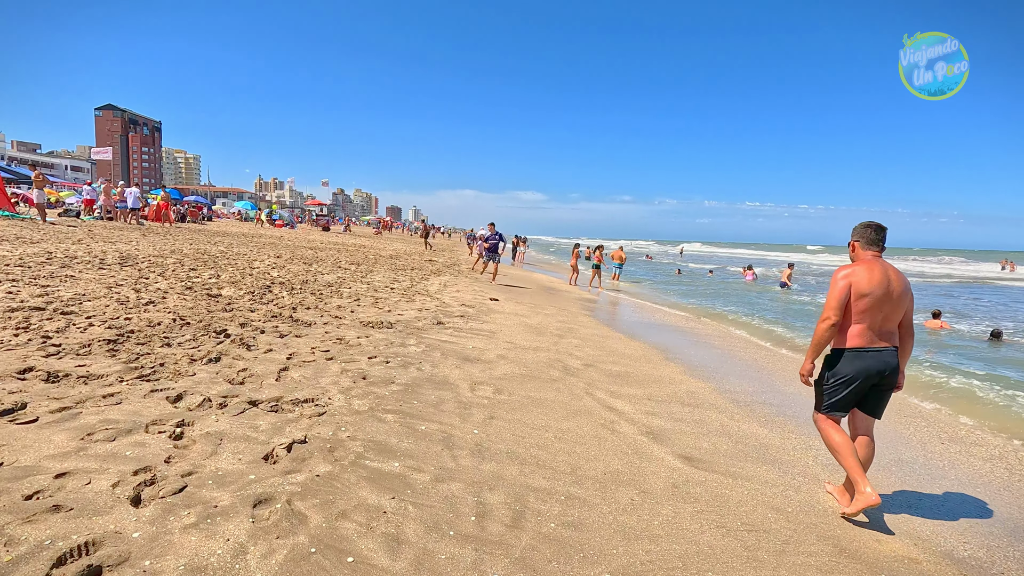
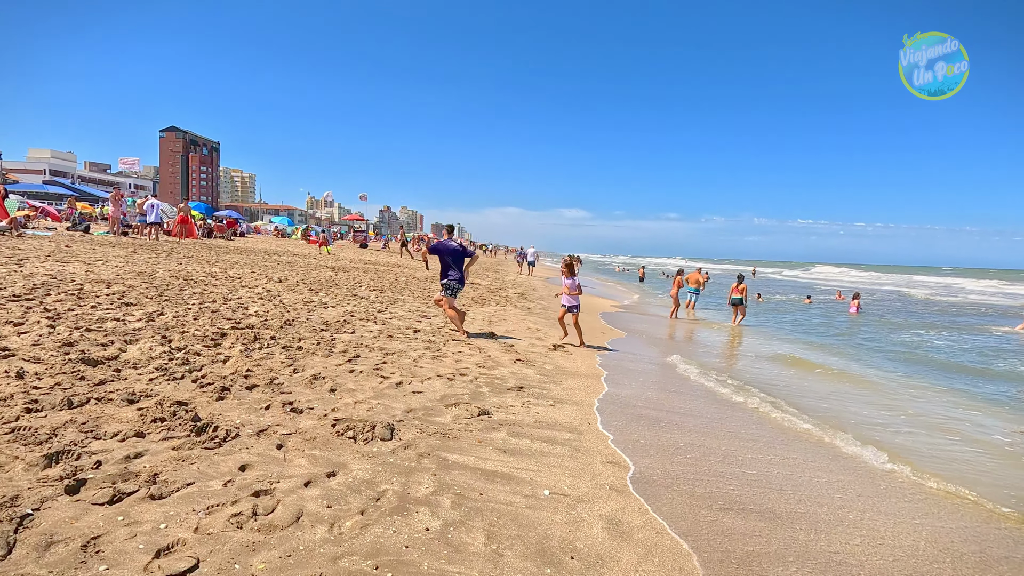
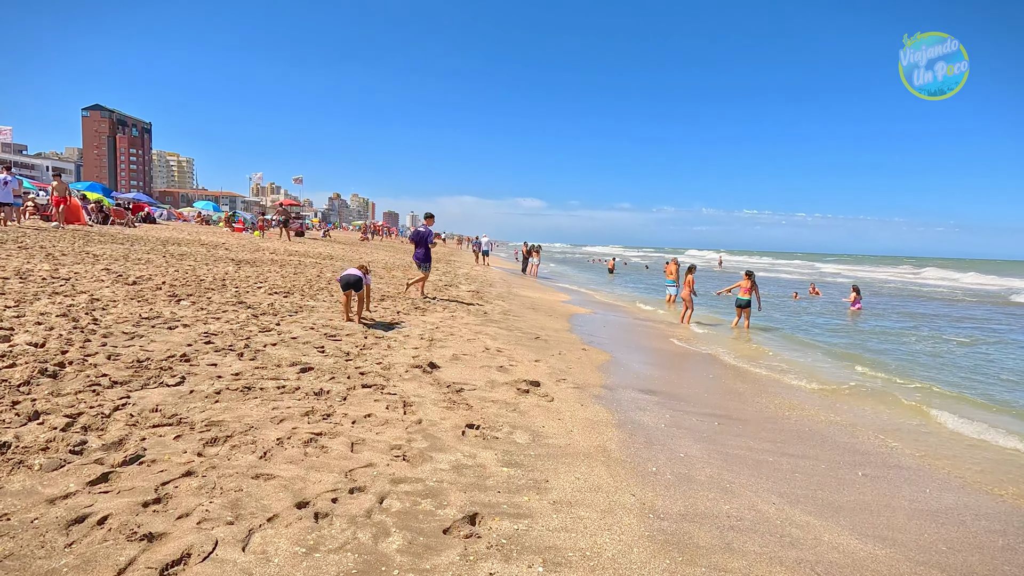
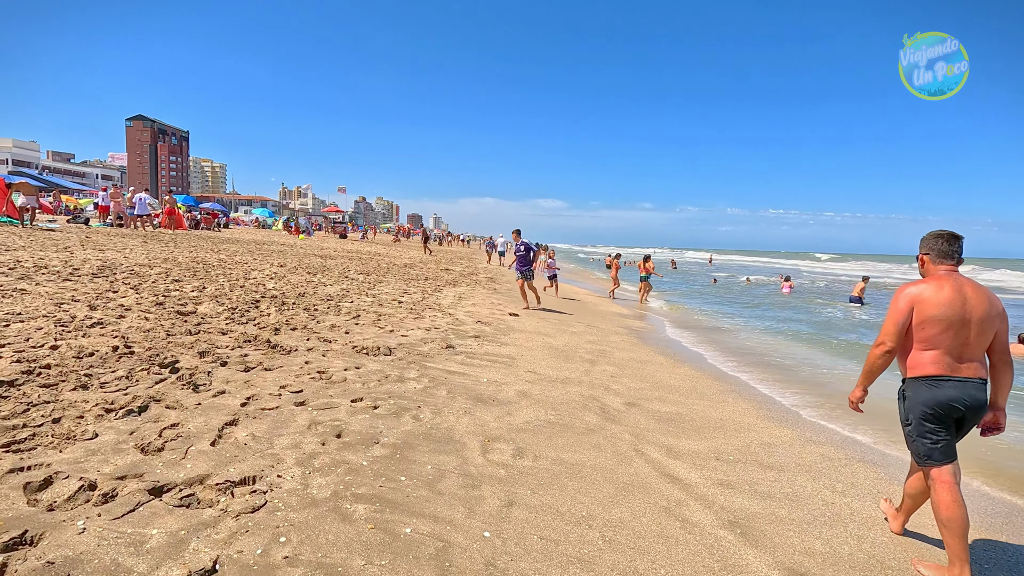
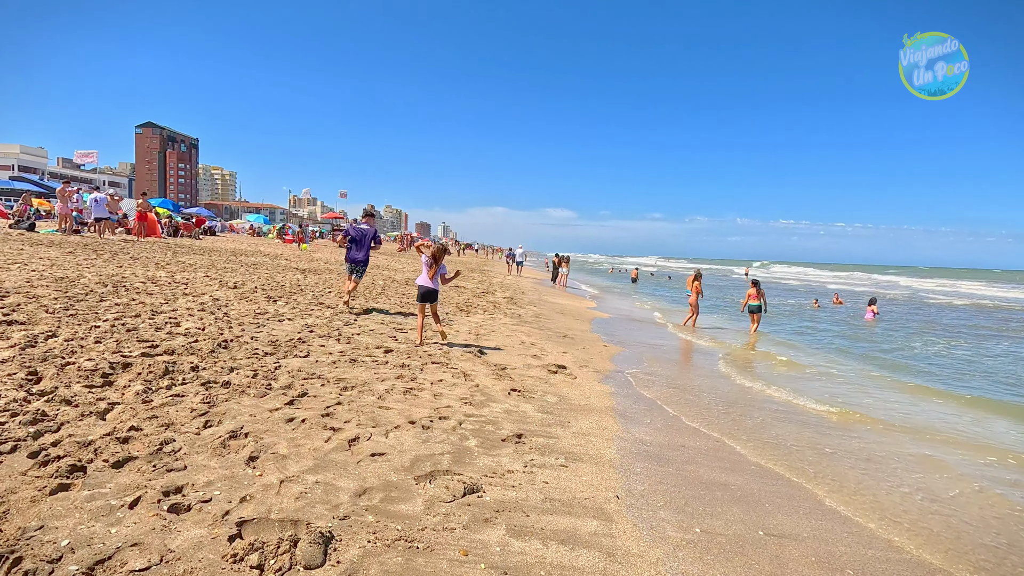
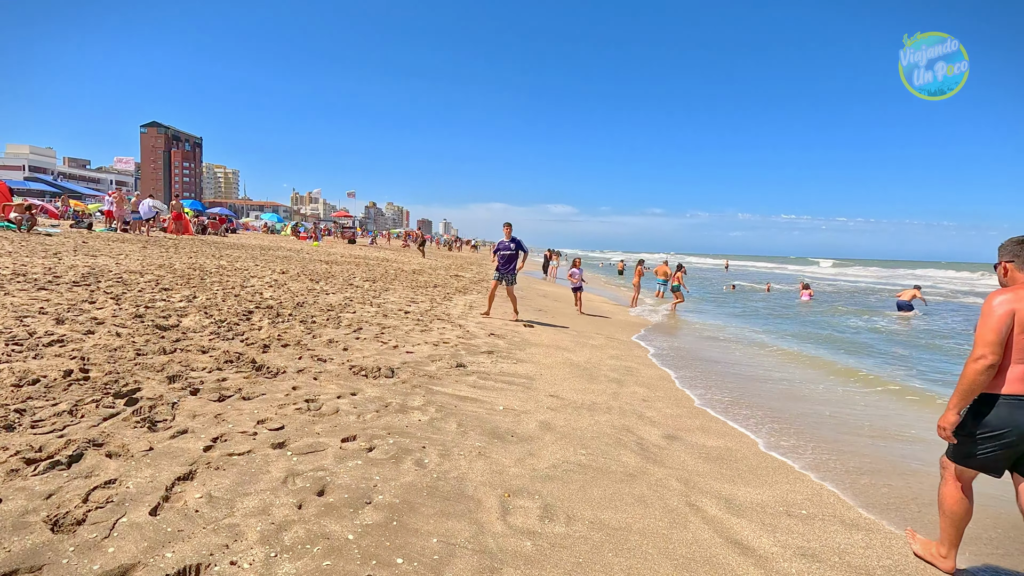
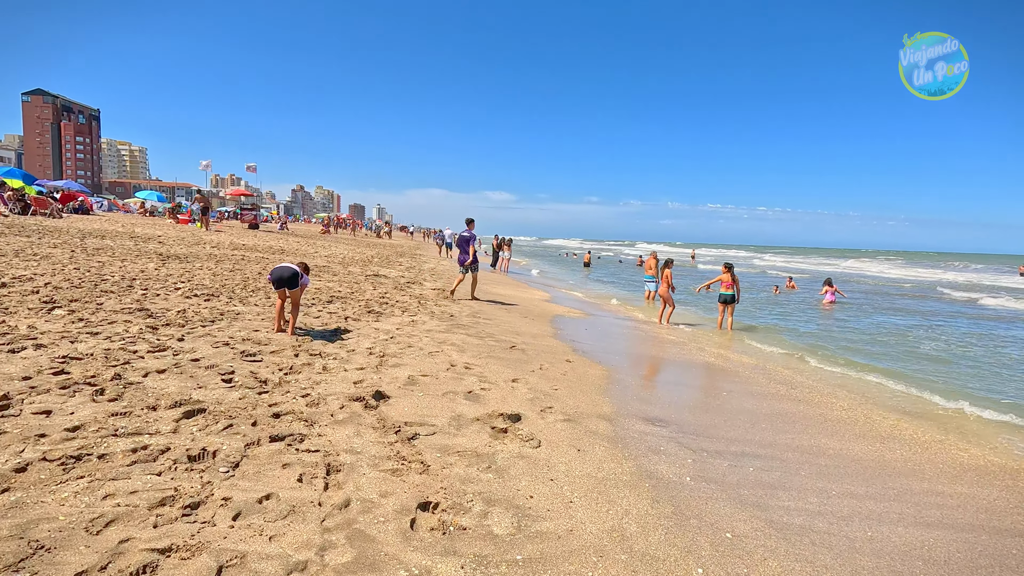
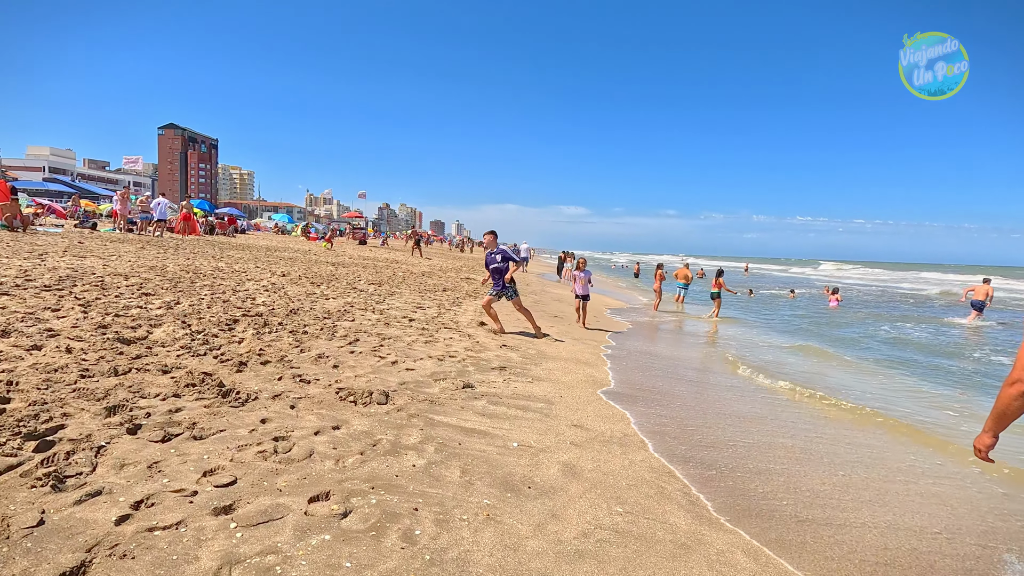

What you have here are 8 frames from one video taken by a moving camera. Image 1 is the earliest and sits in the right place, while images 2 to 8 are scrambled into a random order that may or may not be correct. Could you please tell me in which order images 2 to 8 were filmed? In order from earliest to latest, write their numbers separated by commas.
4, 6, 8, 2, 5, 3, 7
